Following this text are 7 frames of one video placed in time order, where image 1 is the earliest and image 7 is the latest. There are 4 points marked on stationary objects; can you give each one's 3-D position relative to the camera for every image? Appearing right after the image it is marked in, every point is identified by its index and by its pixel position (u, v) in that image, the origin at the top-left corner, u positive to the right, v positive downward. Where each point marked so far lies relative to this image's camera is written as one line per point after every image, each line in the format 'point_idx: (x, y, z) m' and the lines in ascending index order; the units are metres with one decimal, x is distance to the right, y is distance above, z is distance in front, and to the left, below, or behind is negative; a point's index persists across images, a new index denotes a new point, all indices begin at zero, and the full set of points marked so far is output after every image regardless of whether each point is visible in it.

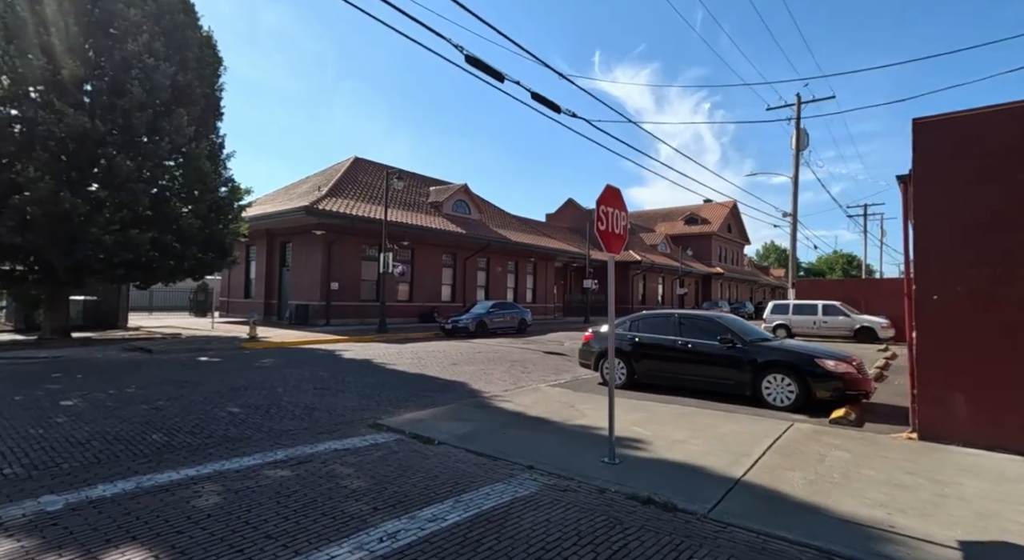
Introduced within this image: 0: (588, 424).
0: (+1.1, -2.1, +7.8) m
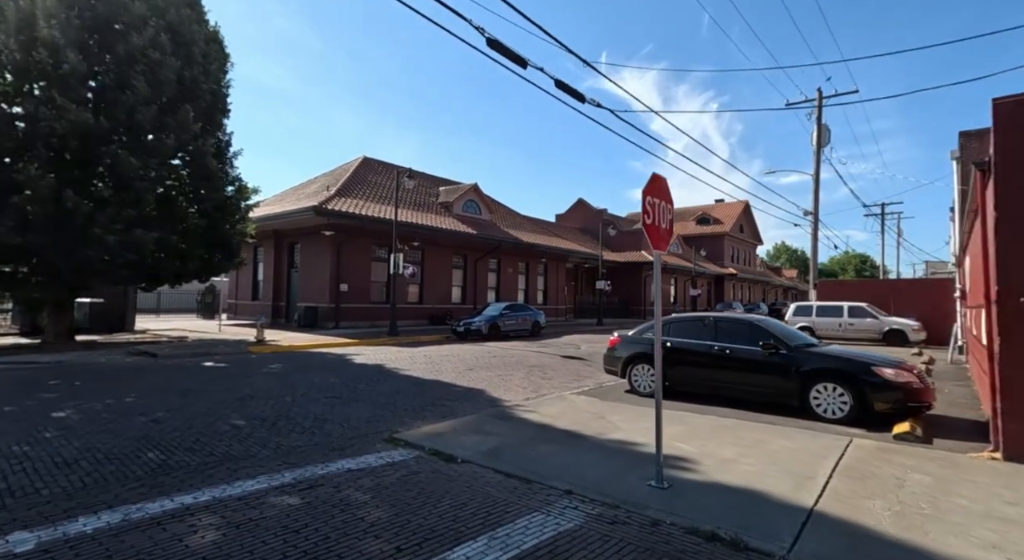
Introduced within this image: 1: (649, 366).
0: (+1.5, -2.1, +7.1) m
1: (+2.5, -1.6, +10.0) m
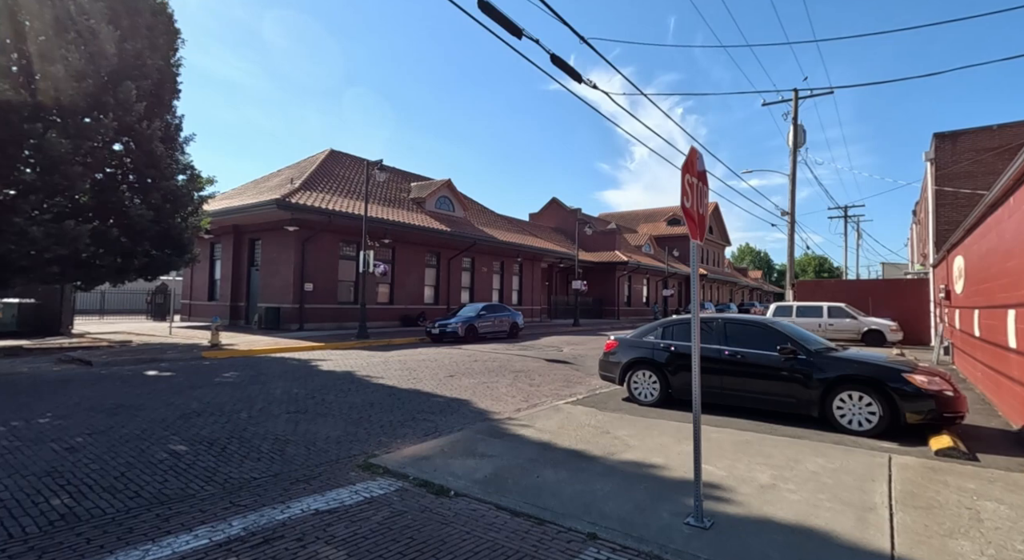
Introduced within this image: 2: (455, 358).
0: (+1.4, -2.0, +6.2) m
1: (+2.3, -1.6, +9.1) m
2: (-1.5, -2.0, +14.0) m
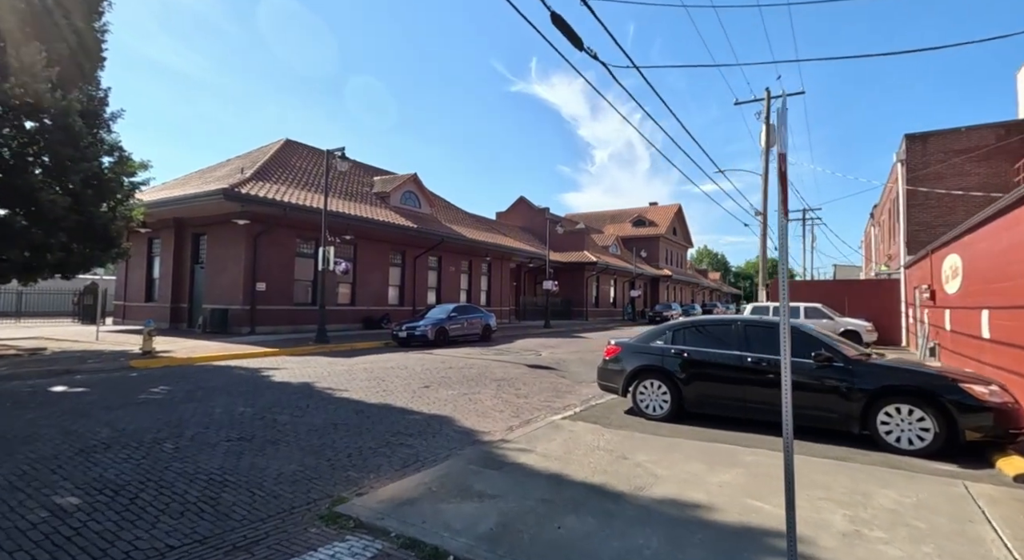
0: (+1.5, -2.0, +5.0) m
1: (+2.2, -1.5, +8.0) m
2: (-2.0, -2.0, +12.6) m
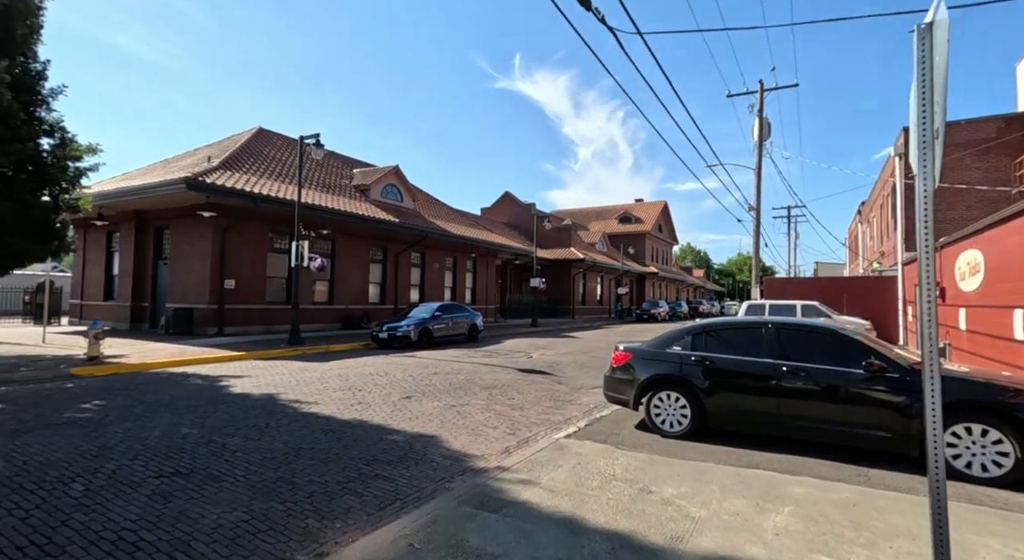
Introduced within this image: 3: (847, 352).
0: (+1.5, -1.9, +3.9) m
1: (+2.1, -1.5, +6.9) m
2: (-2.2, -1.9, +11.5) m
3: (+3.8, -0.8, +6.1) m
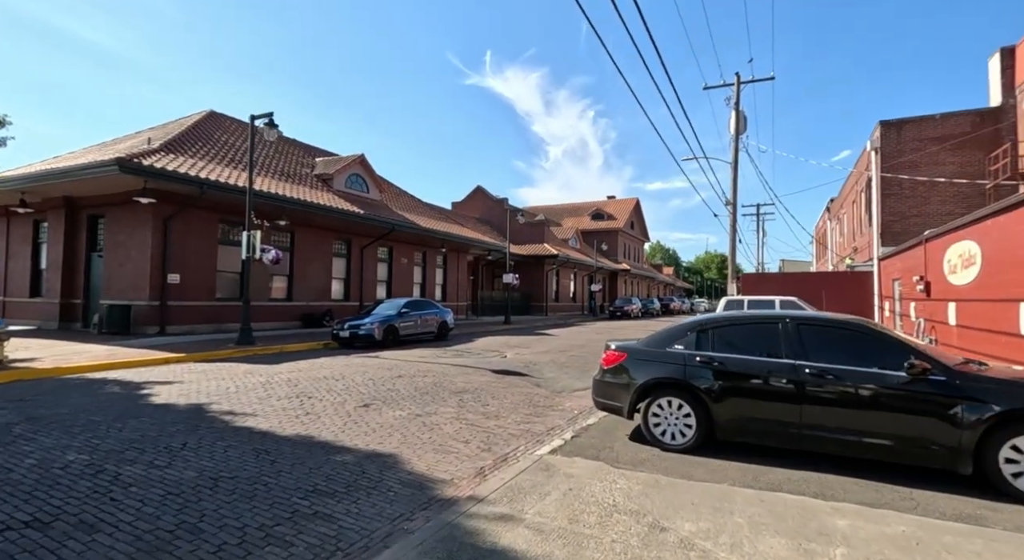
0: (+1.4, -1.8, +2.9) m
1: (+1.8, -1.3, +5.9) m
2: (-2.7, -1.8, +10.2) m
3: (+3.5, -0.7, +5.2) m
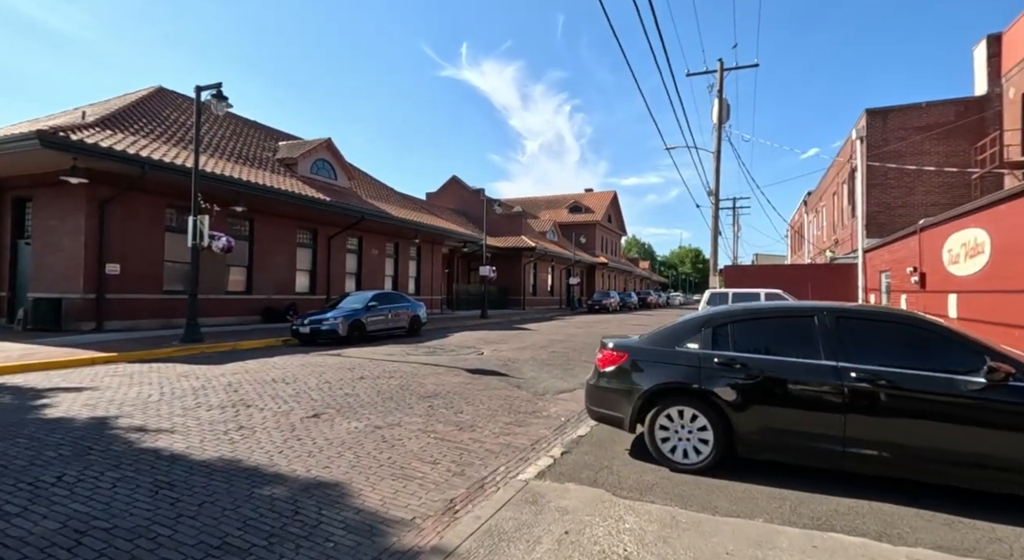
0: (+1.4, -1.7, +1.9) m
1: (+1.6, -1.2, +4.9) m
2: (-3.1, -1.6, +9.0) m
3: (+3.4, -0.5, +4.2) m
